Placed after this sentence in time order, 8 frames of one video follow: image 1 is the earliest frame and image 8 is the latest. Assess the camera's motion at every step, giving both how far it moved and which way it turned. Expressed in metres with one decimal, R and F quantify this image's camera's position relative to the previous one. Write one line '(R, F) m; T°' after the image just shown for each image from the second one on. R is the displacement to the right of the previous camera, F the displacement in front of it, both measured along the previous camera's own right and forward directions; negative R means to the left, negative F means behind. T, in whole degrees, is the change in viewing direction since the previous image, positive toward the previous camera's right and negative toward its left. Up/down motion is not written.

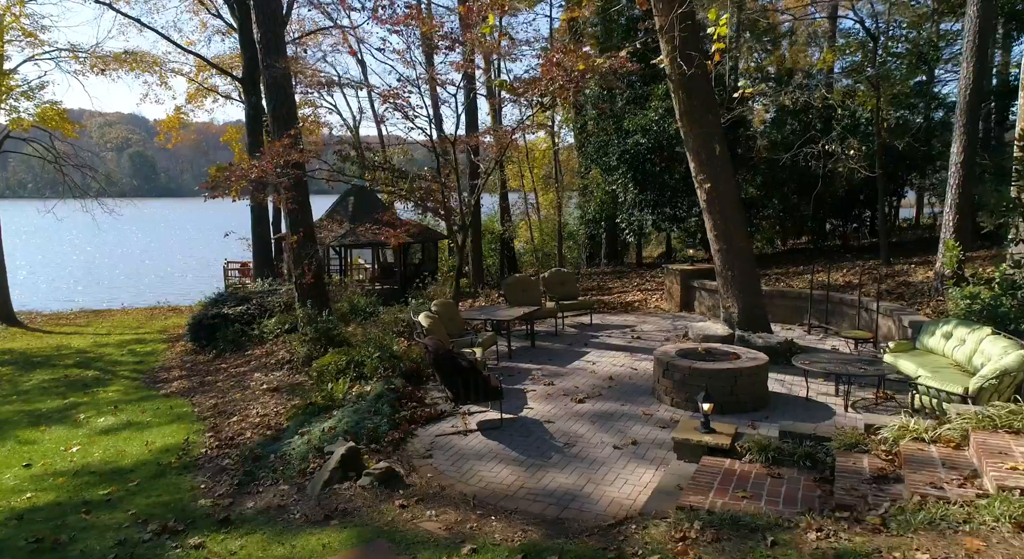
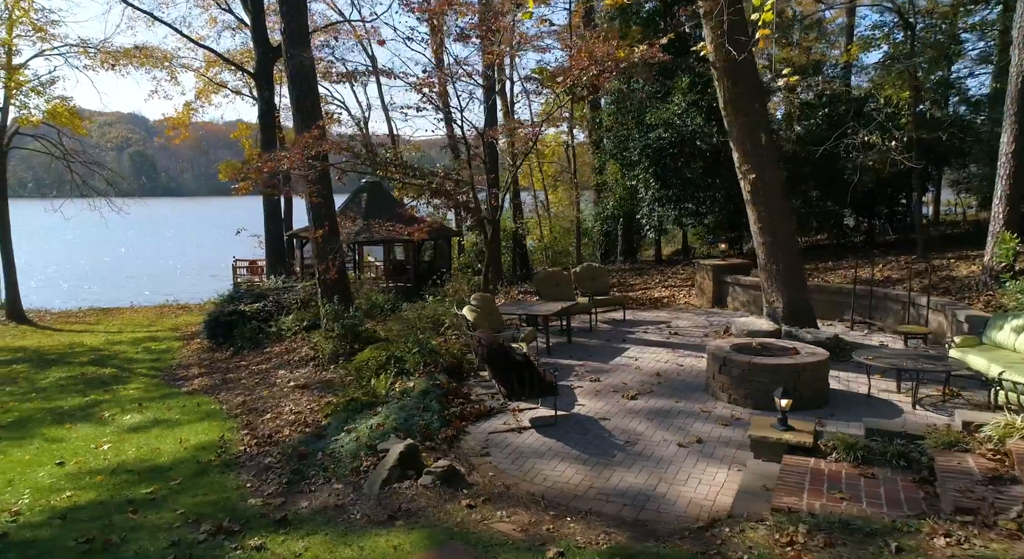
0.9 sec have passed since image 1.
(-0.4, +0.2) m; 0°
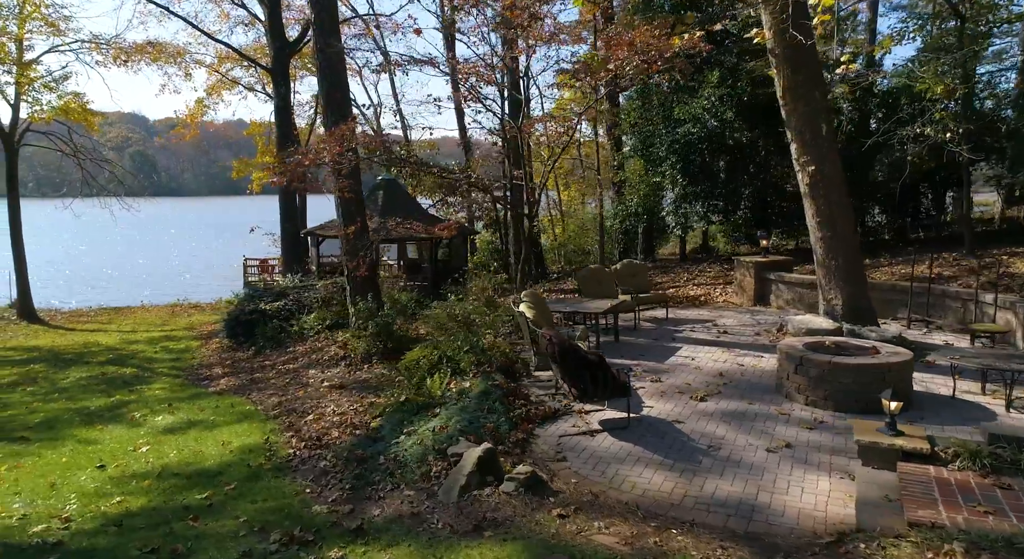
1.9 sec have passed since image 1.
(-0.5, +0.2) m; 0°
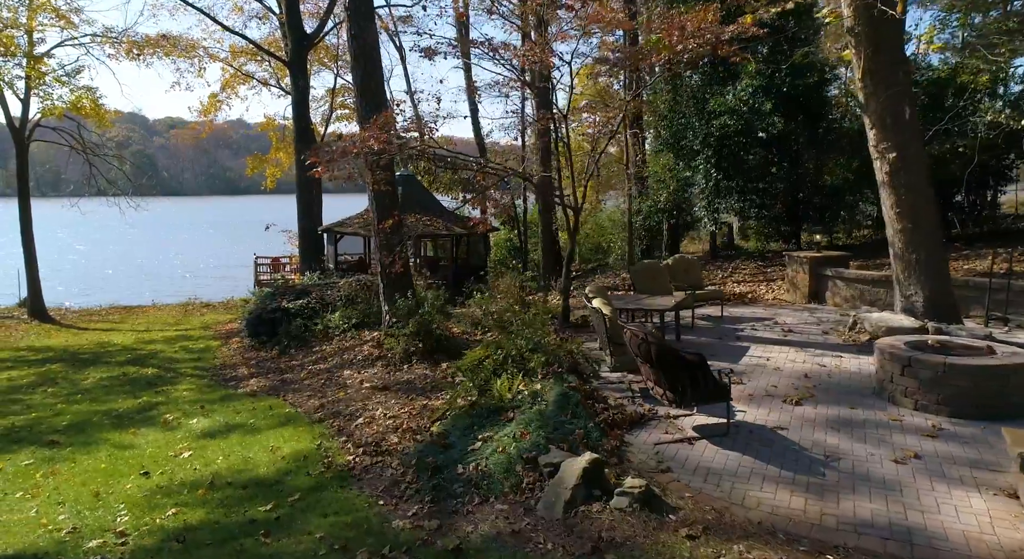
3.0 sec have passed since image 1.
(-0.6, +0.4) m; 0°
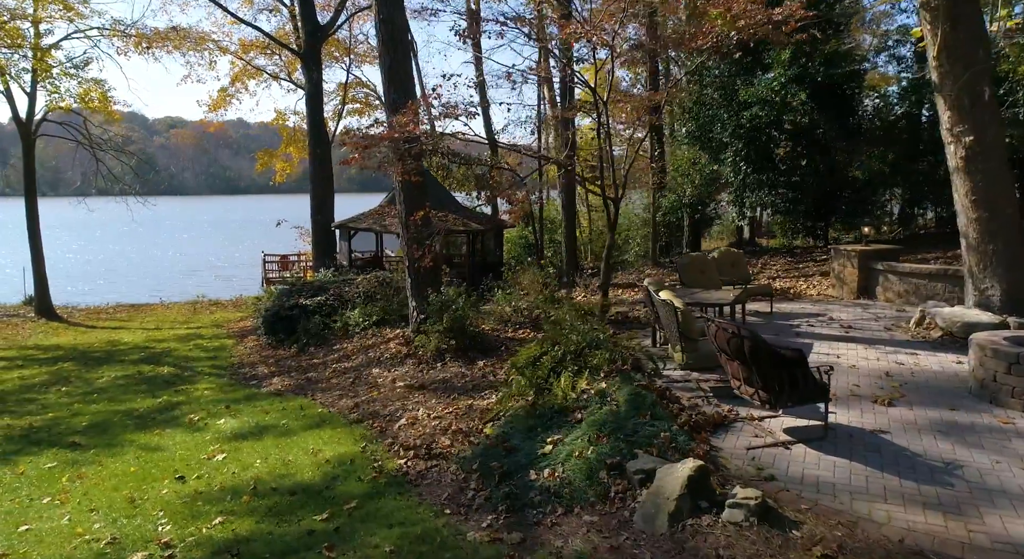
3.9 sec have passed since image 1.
(-0.5, +0.4) m; 0°
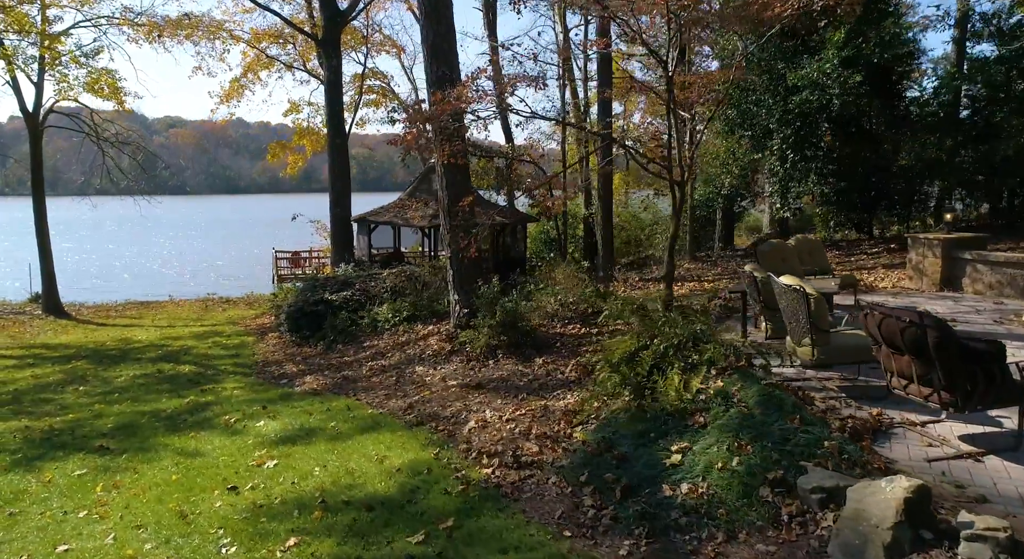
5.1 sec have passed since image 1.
(-0.7, +0.6) m; 0°
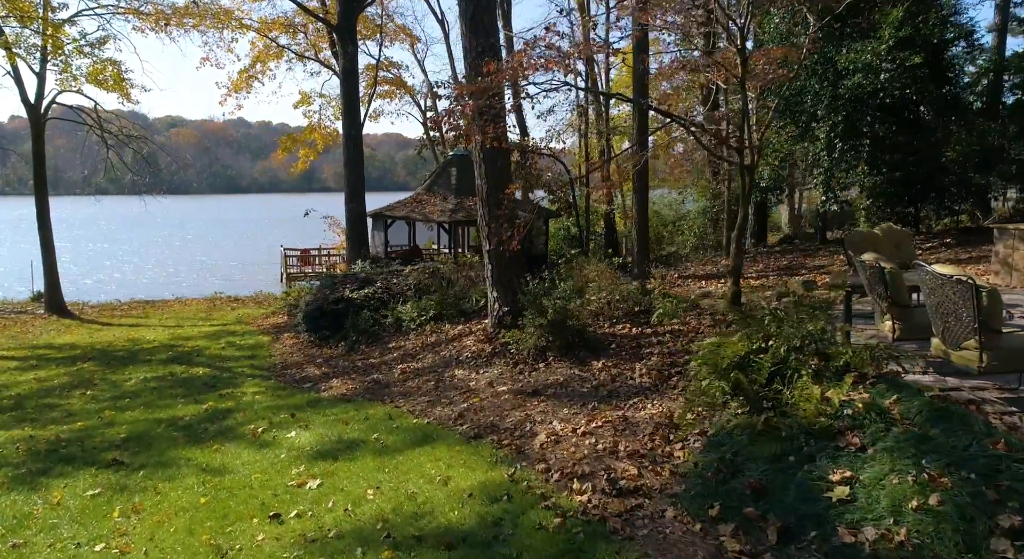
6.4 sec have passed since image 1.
(-0.6, +0.7) m; 0°
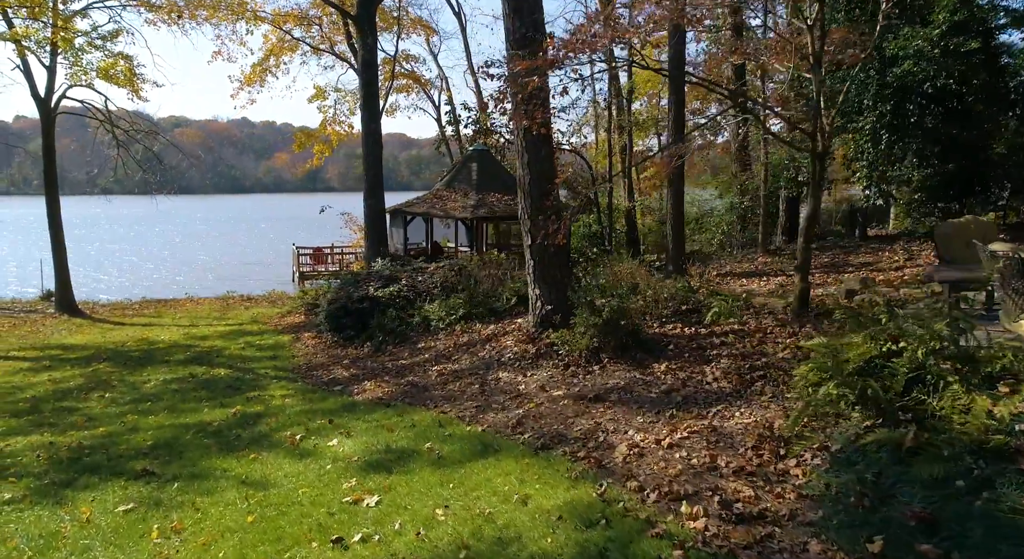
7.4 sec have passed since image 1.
(-0.5, +0.5) m; 0°
